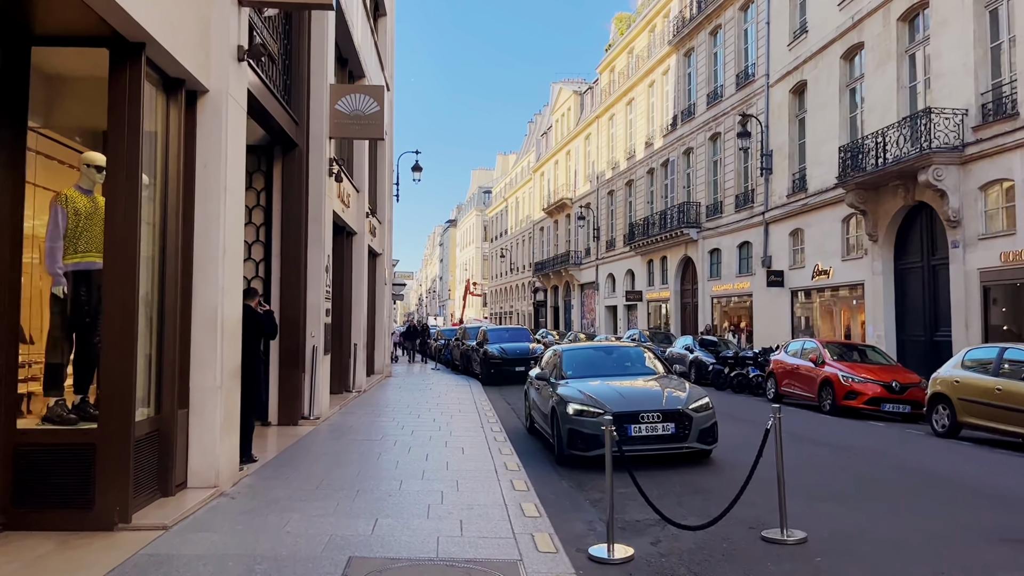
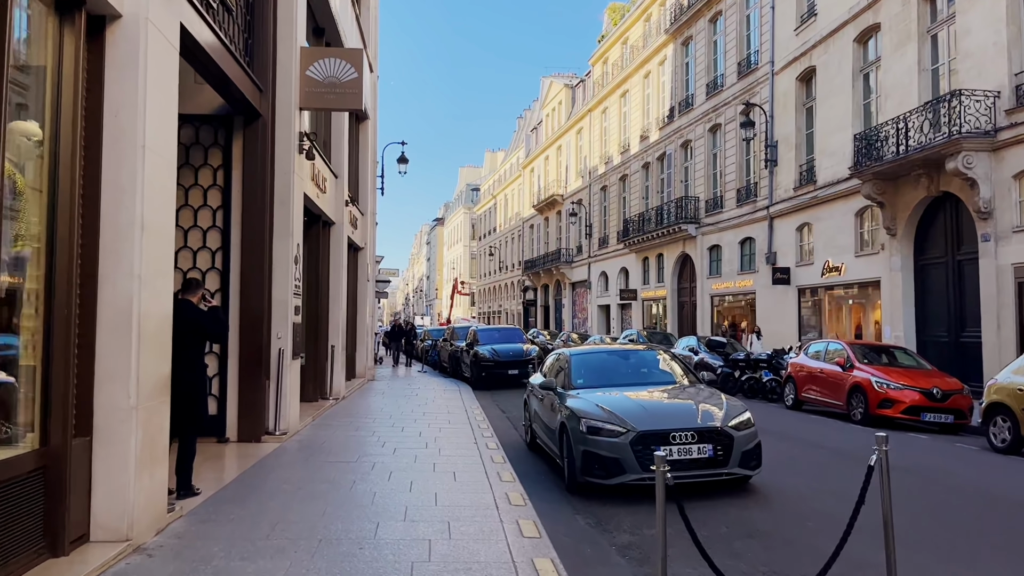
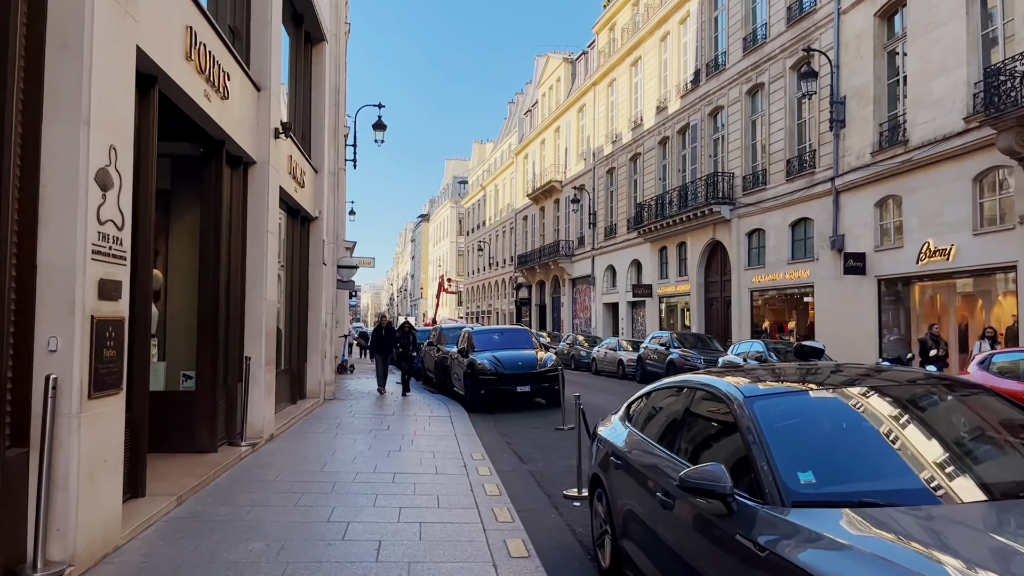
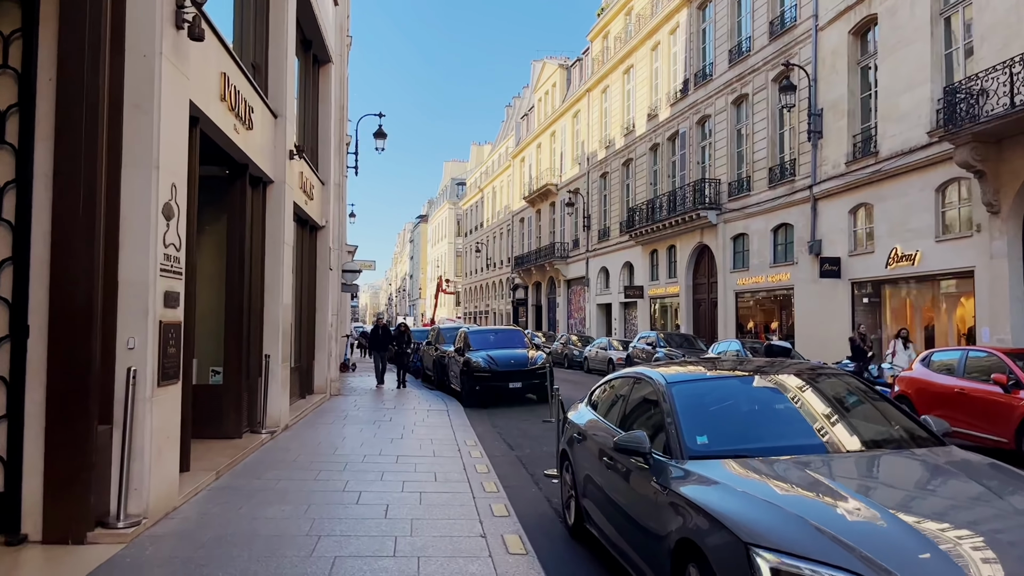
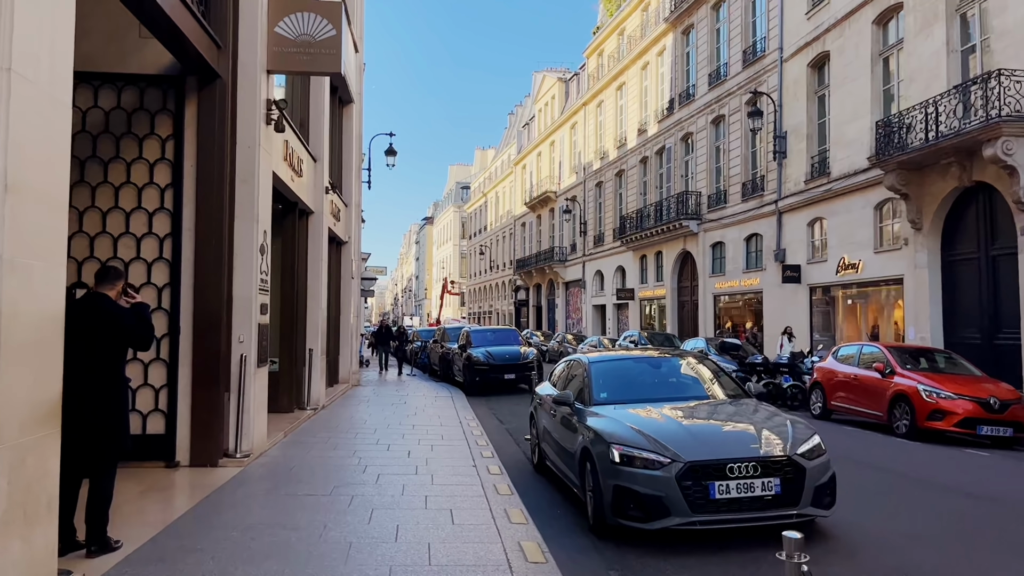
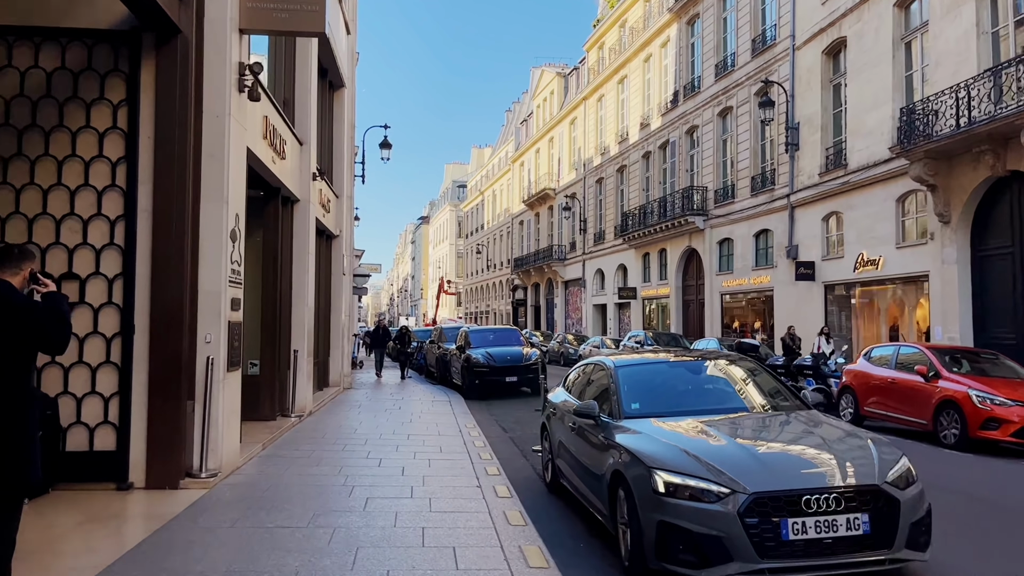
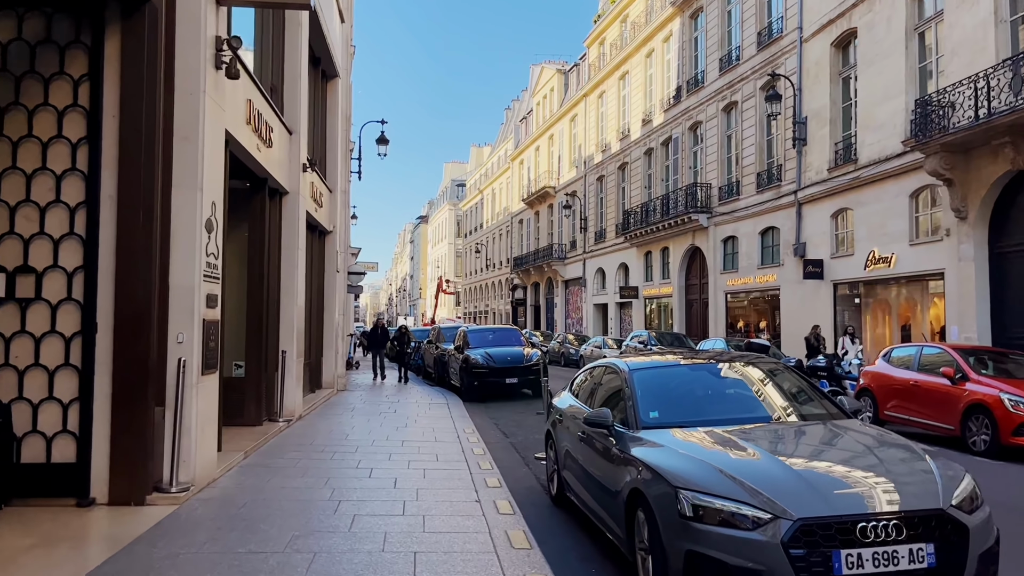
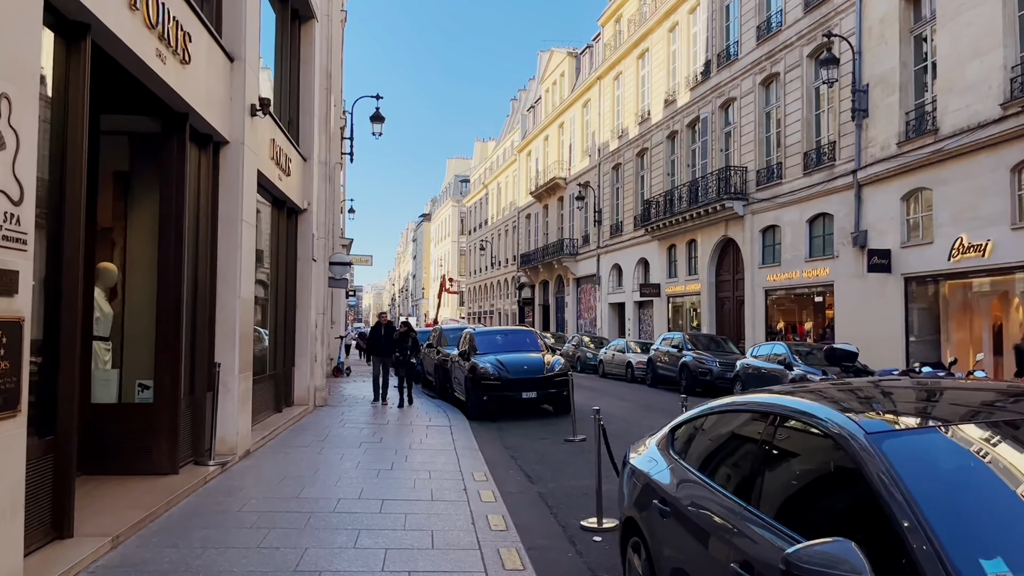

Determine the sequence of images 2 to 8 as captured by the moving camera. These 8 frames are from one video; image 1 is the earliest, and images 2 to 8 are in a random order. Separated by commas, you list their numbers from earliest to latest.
2, 5, 6, 7, 4, 3, 8
